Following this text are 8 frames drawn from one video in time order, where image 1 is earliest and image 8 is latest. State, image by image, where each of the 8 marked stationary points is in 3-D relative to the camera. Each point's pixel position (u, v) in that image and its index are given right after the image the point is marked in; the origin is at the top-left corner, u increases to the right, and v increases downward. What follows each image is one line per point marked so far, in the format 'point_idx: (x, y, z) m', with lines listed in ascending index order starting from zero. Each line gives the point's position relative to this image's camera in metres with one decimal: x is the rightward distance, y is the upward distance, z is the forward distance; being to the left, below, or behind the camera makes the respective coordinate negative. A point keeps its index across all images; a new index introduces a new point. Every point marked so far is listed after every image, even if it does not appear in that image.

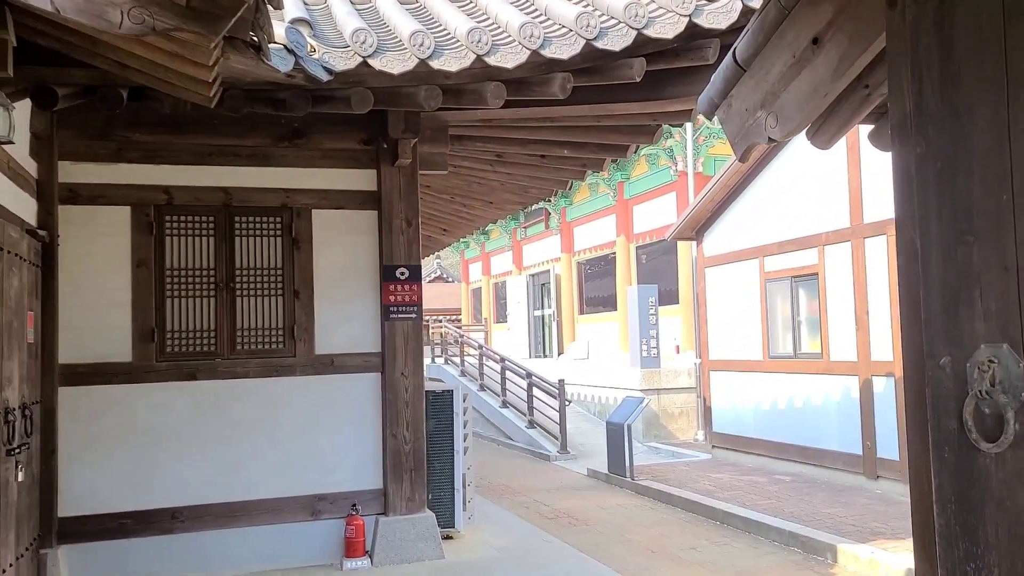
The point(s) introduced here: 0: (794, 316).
0: (+2.9, -0.3, +8.7) m
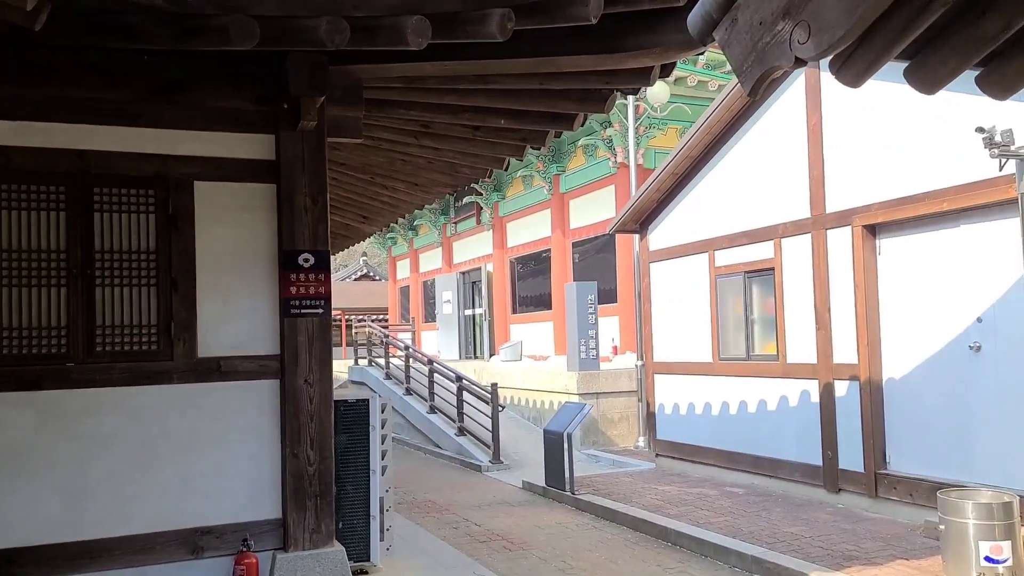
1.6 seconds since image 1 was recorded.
0: (+2.2, -0.3, +8.1) m
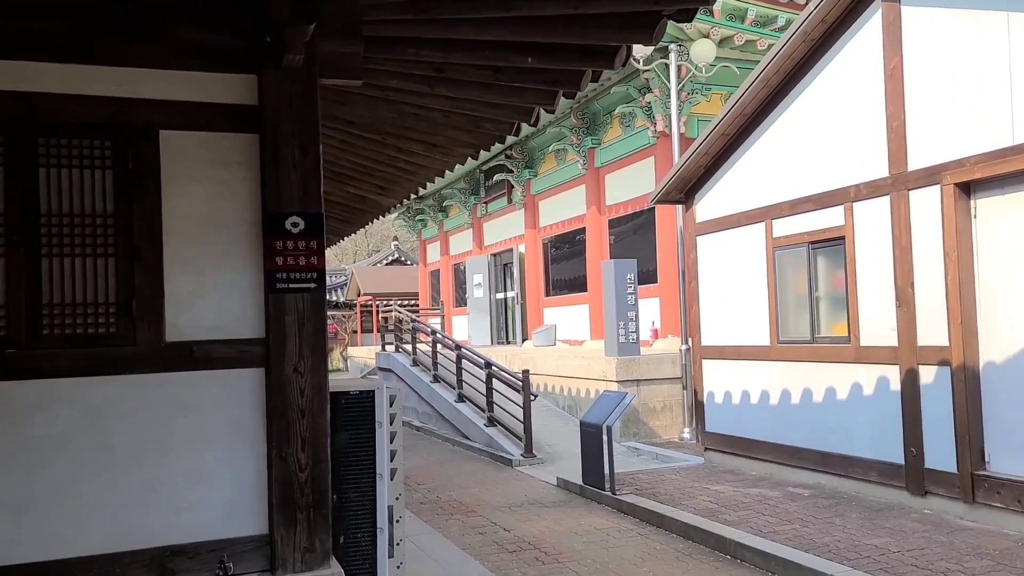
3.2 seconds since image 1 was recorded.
0: (+2.5, 0.0, +7.1) m
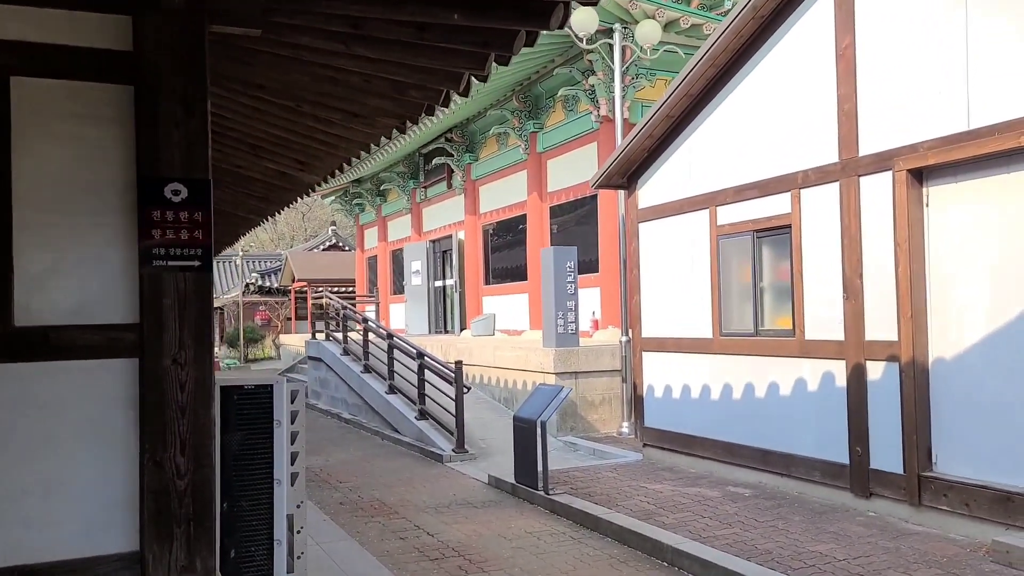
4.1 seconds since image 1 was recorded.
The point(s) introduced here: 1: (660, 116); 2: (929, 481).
0: (+2.0, 0.0, +6.8) m
1: (+1.3, +1.5, +7.4) m
2: (+2.6, -1.2, +5.2) m
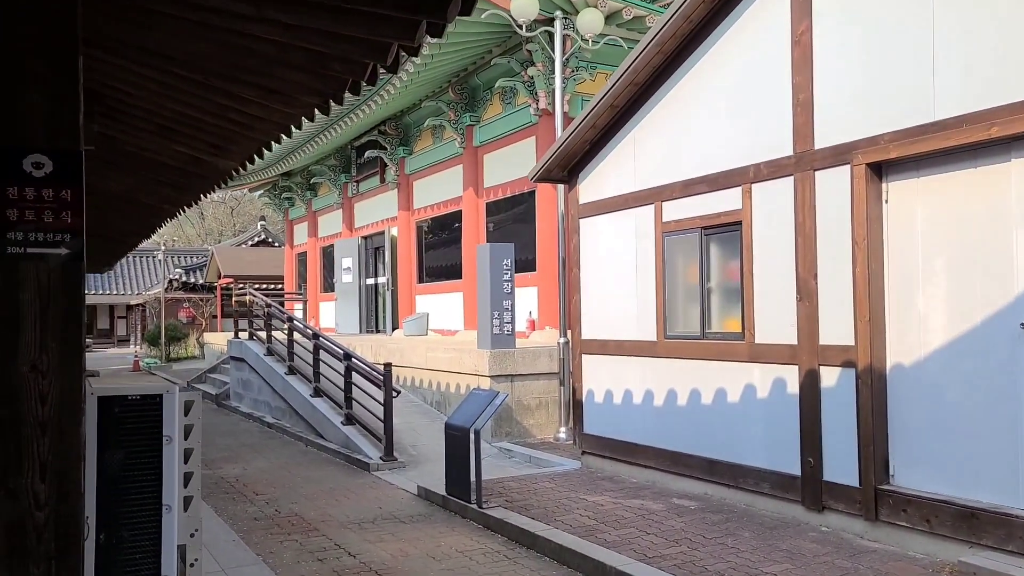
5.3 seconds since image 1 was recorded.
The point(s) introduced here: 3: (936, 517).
0: (+1.5, 0.0, +6.5) m
1: (+0.8, +1.5, +7.0) m
2: (+2.2, -1.2, +4.9) m
3: (+2.3, -1.3, +4.7) m
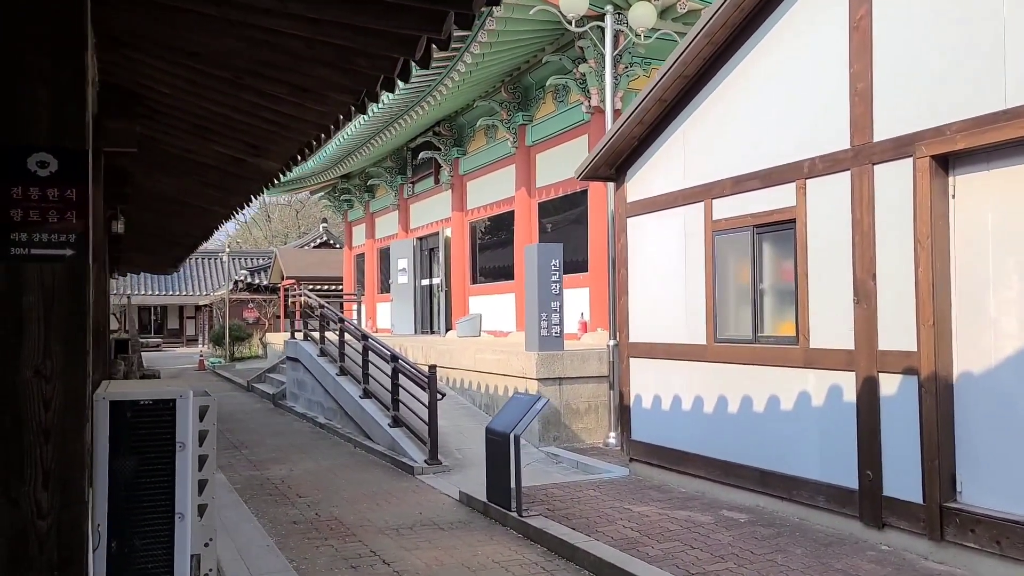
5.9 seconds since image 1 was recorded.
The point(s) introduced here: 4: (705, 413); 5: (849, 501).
0: (+1.8, 0.0, +6.2) m
1: (+1.1, +1.5, +6.8) m
2: (+2.4, -1.2, +4.6) m
3: (+2.5, -1.3, +4.3) m
4: (+1.5, -1.0, +6.6) m
5: (+2.1, -1.3, +5.3) m
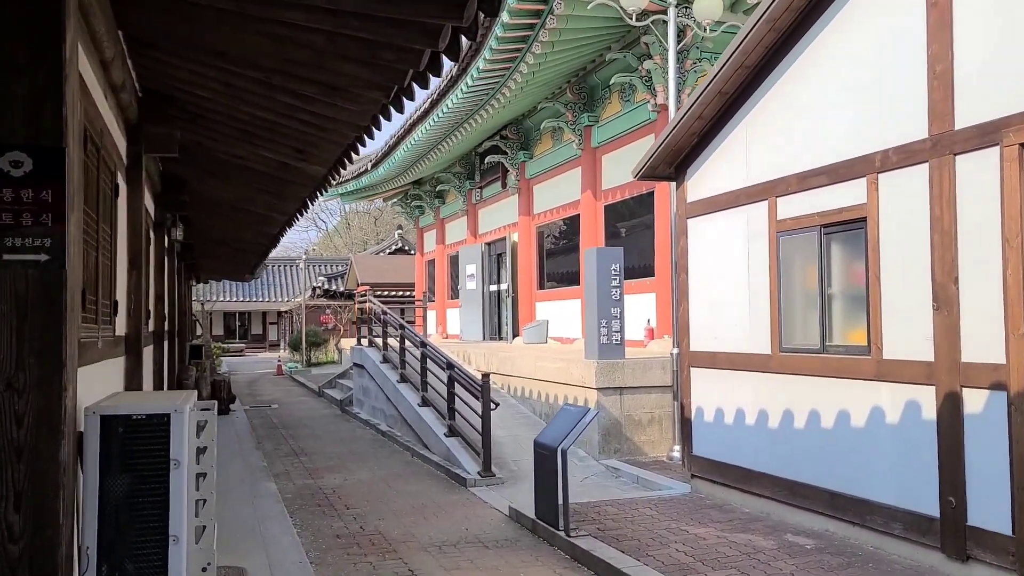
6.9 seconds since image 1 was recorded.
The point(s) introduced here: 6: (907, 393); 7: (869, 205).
0: (+2.1, 0.0, +5.7) m
1: (+1.5, +1.5, +6.4) m
2: (+2.6, -1.2, +4.0) m
3: (+2.6, -1.3, +3.7) m
4: (+1.9, -1.0, +6.1) m
5: (+2.3, -1.3, +4.8) m
6: (+2.3, -0.6, +5.0) m
7: (+2.2, +0.5, +5.2) m
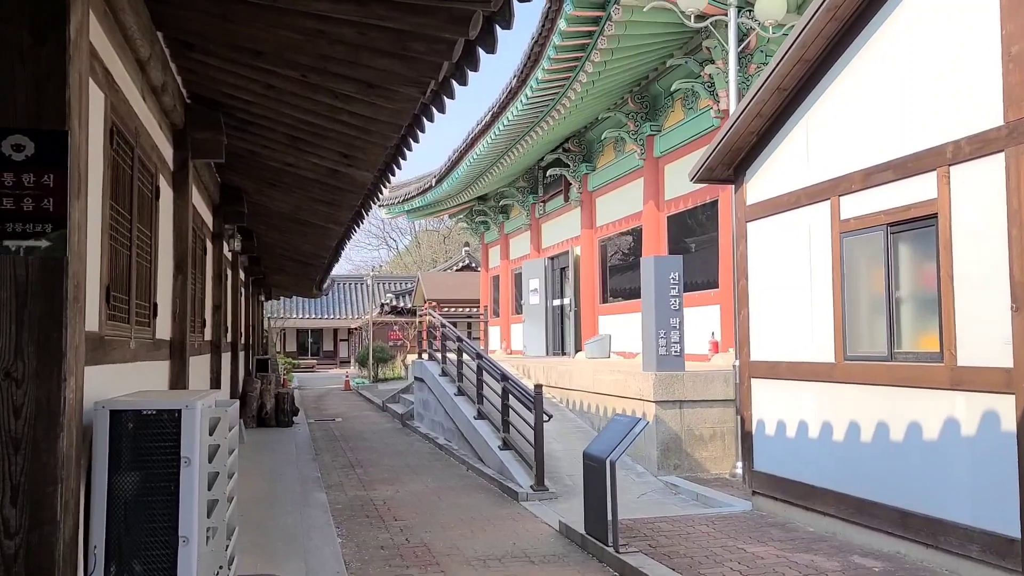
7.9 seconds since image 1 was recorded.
0: (+2.4, 0.0, +5.3) m
1: (+1.8, +1.4, +6.1) m
2: (+2.7, -1.2, +3.6) m
3: (+2.8, -1.3, +3.3) m
4: (+2.2, -1.0, +5.7) m
5: (+2.5, -1.3, +4.3) m
6: (+2.5, -0.6, +4.5) m
7: (+2.4, +0.5, +4.8) m
